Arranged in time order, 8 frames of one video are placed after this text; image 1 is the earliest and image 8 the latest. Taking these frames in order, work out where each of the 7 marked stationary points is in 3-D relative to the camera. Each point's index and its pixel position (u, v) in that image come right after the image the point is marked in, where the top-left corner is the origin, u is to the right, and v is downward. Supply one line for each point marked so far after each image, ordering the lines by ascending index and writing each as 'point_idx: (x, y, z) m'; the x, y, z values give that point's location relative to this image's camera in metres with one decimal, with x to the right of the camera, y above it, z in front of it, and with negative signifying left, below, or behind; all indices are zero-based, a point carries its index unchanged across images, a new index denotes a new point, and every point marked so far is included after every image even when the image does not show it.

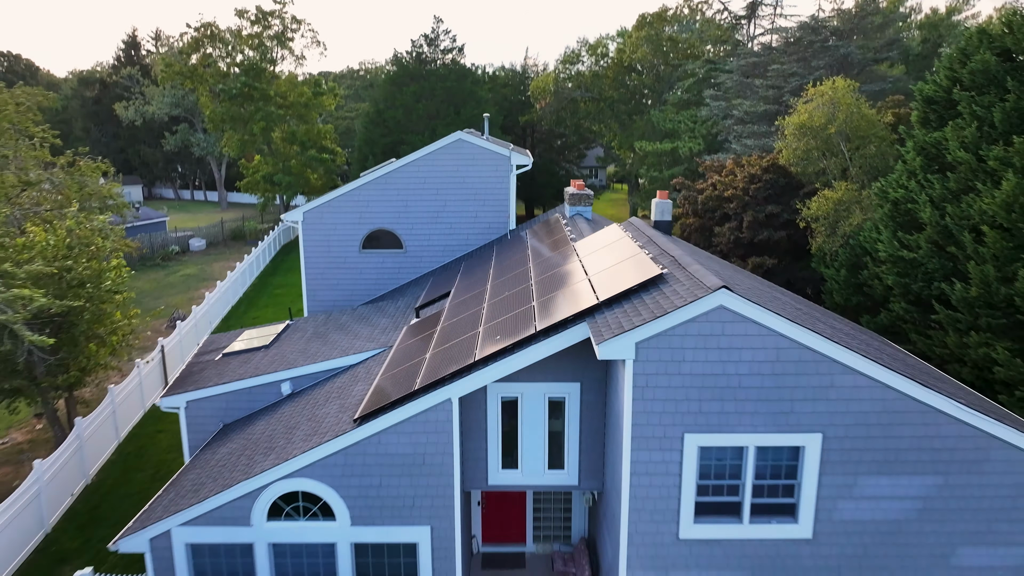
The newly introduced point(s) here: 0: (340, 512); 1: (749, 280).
0: (-2.2, -2.8, +9.0) m
1: (+3.3, +0.1, +9.9) m
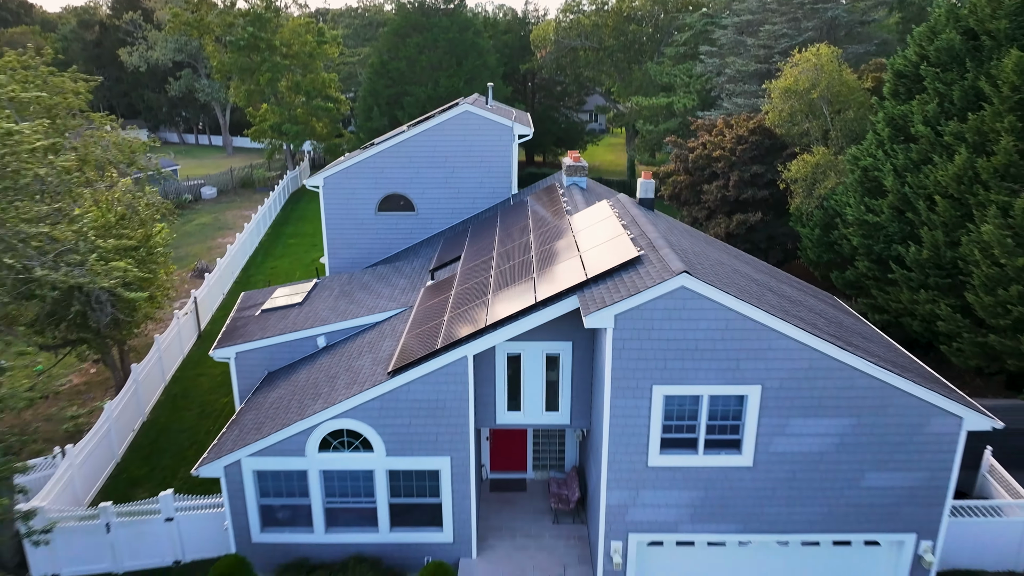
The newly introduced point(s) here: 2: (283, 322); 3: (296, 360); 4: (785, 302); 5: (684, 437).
0: (-2.1, -2.5, +11.1) m
1: (+3.4, +0.5, +11.8) m
2: (-4.9, -0.7, +15.0) m
3: (-4.4, -1.5, +14.3) m
4: (+4.2, -0.2, +10.8) m
5: (+2.4, -2.1, +9.9) m
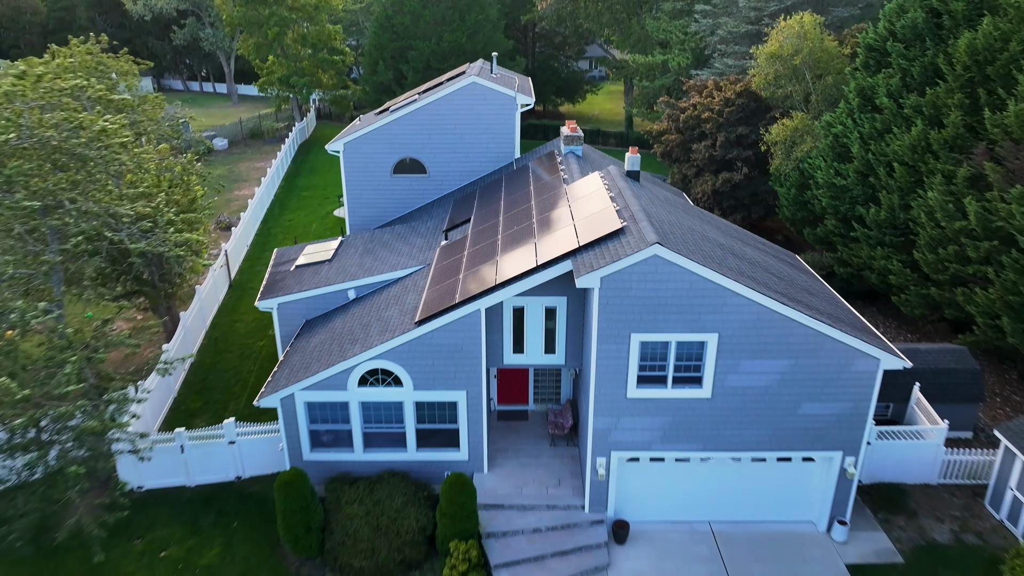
0: (-2.0, -1.8, +13.5) m
1: (+3.5, +1.3, +14.0) m
2: (-4.8, +0.3, +17.2) m
3: (-4.3, -0.5, +16.6) m
4: (+4.3, +0.4, +13.0) m
5: (+2.5, -1.5, +12.3) m
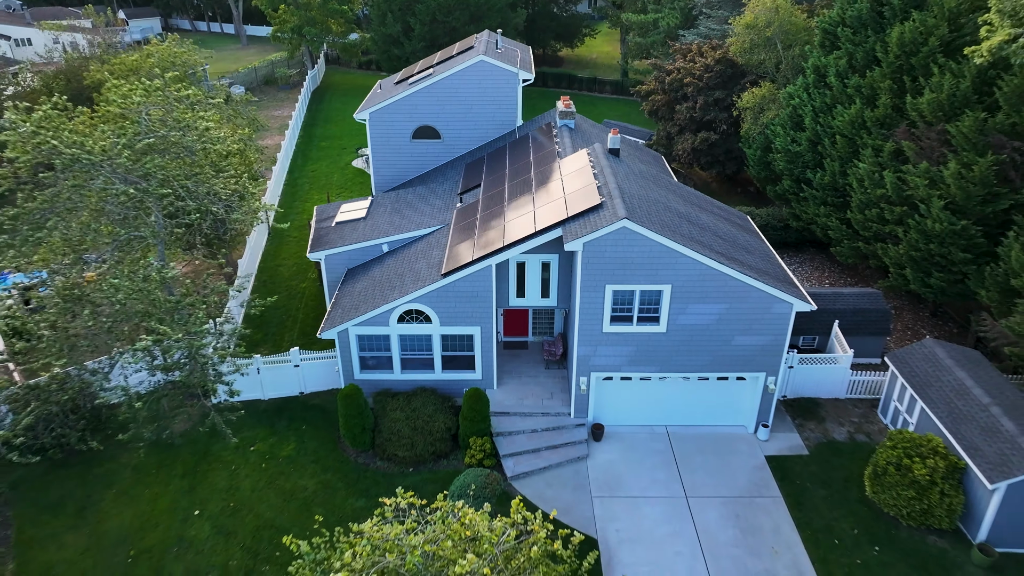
0: (-1.9, -0.8, +17.5) m
1: (+3.6, +2.3, +17.7) m
2: (-4.7, +1.7, +21.0) m
3: (-4.2, +0.8, +20.5) m
4: (+4.4, +1.4, +16.8) m
5: (+2.6, -0.6, +16.3) m
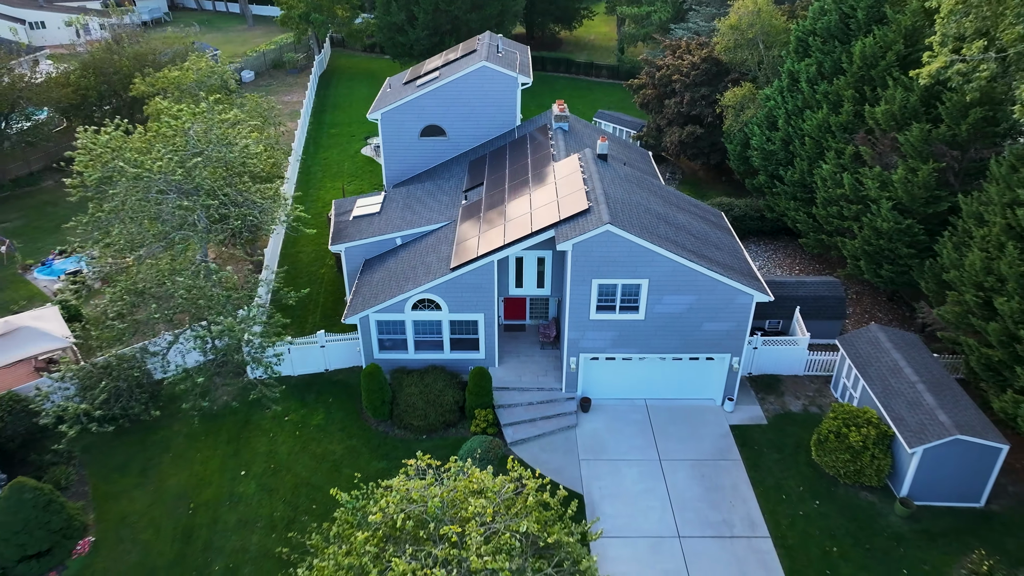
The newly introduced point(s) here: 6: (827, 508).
0: (-2.0, -0.5, +20.1) m
1: (+3.5, +2.5, +20.2) m
2: (-4.7, +2.0, +23.5) m
3: (-4.2, +1.2, +23.1) m
4: (+4.3, +1.6, +19.3) m
5: (+2.6, -0.4, +18.9) m
6: (+7.7, -5.4, +17.2) m
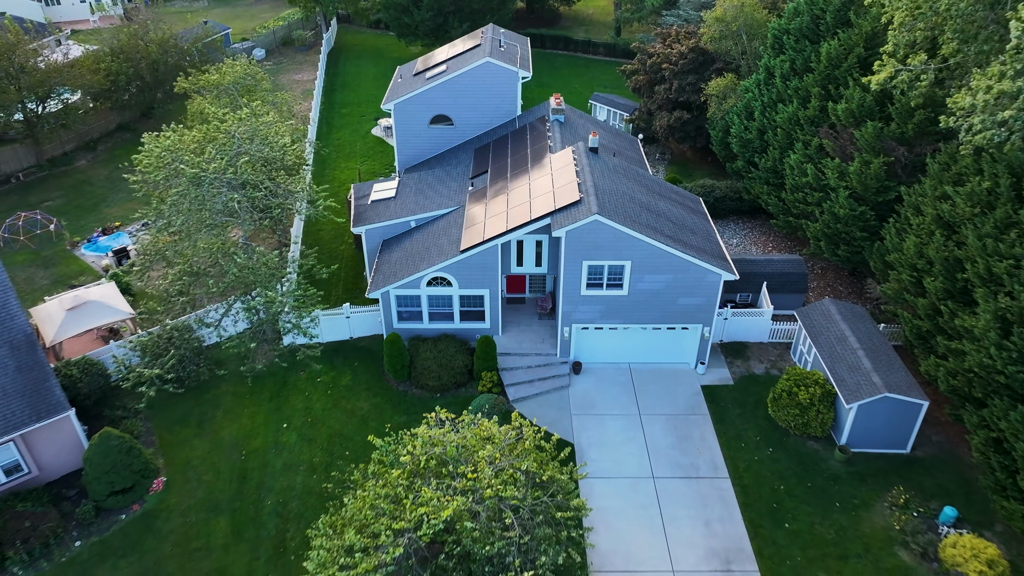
0: (-1.9, +0.1, +23.2) m
1: (+3.6, +3.2, +23.0) m
2: (-4.6, +2.9, +26.4) m
3: (-4.2, +2.0, +26.0) m
4: (+4.4, +2.2, +22.3) m
5: (+2.7, +0.2, +22.0) m
6: (+7.7, -4.8, +20.5) m
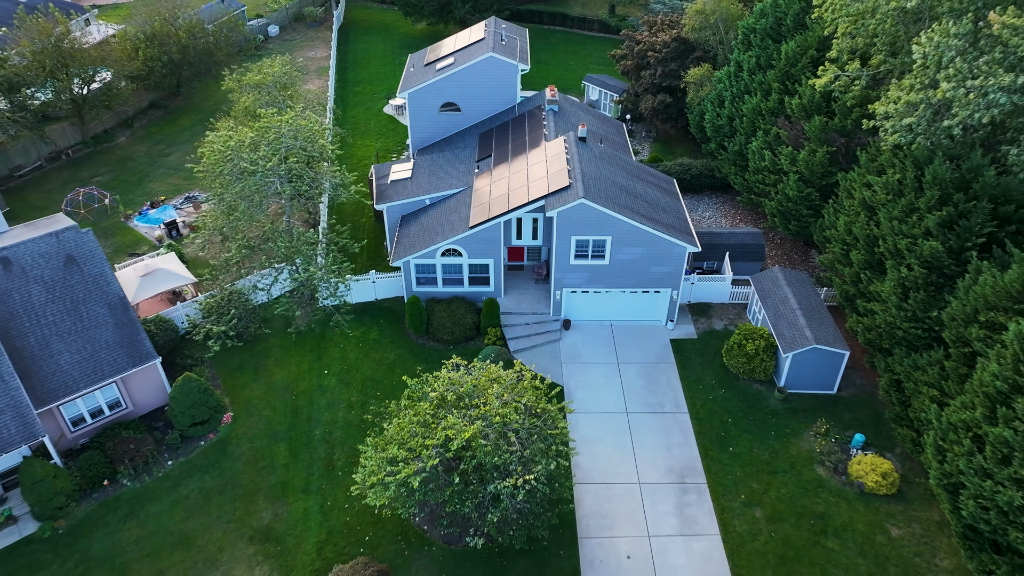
0: (-1.9, +1.3, +27.6) m
1: (+3.6, +4.4, +27.3) m
2: (-4.6, +4.3, +30.6) m
3: (-4.2, +3.4, +30.3) m
4: (+4.4, +3.3, +26.6) m
5: (+2.7, +1.3, +26.4) m
6: (+7.8, -3.8, +25.2) m
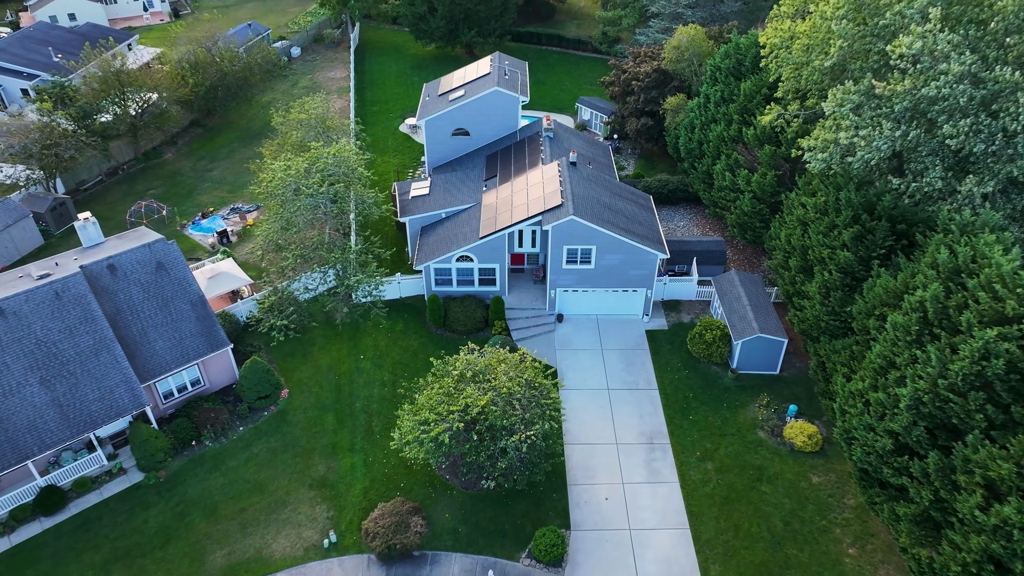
0: (-1.8, +1.3, +33.3) m
1: (+3.7, +4.4, +33.0) m
2: (-4.5, +4.3, +36.3) m
3: (-4.0, +3.4, +36.0) m
4: (+4.5, +3.4, +32.3) m
5: (+2.8, +1.3, +32.1) m
6: (+7.9, -3.8, +31.0) m
